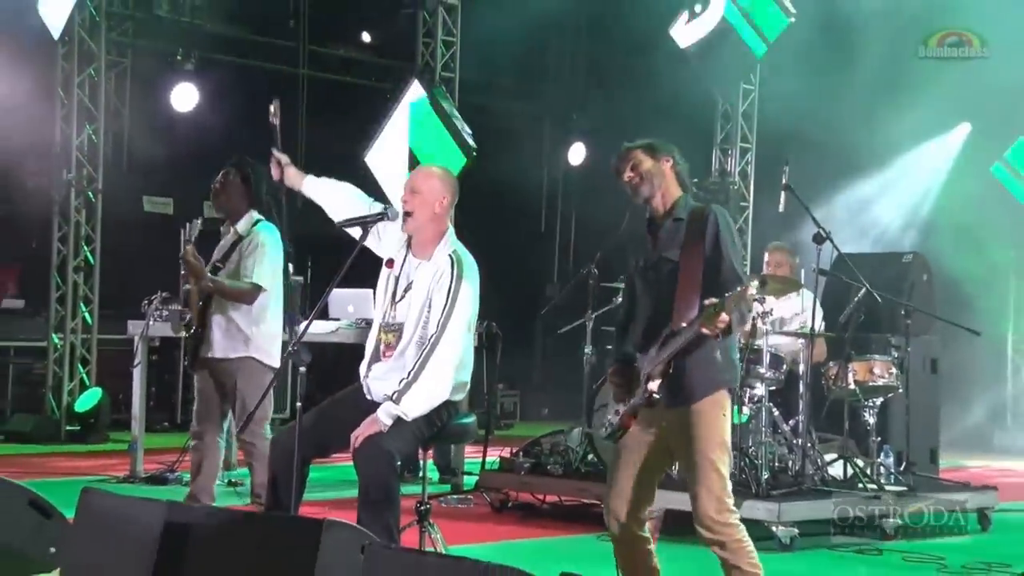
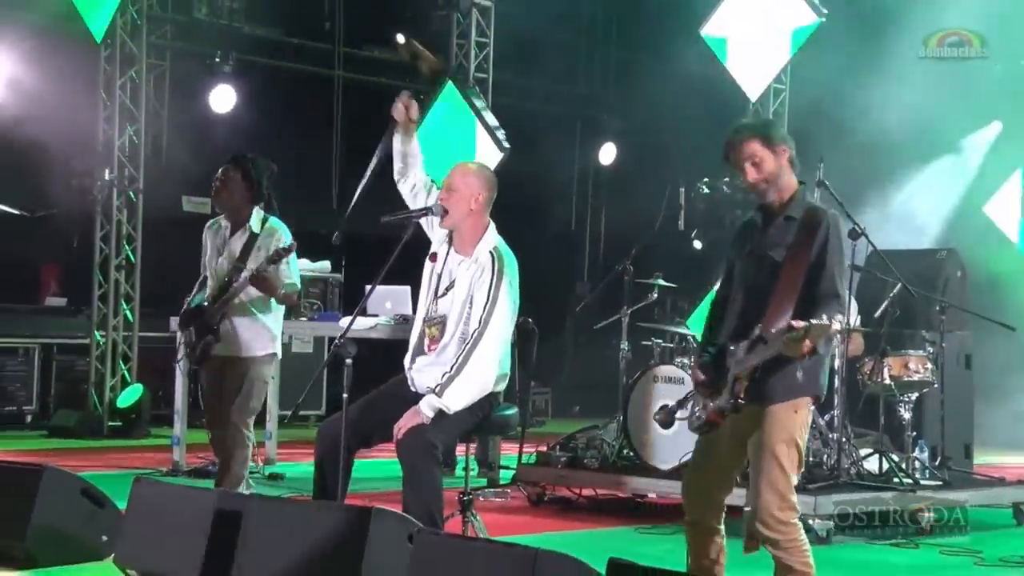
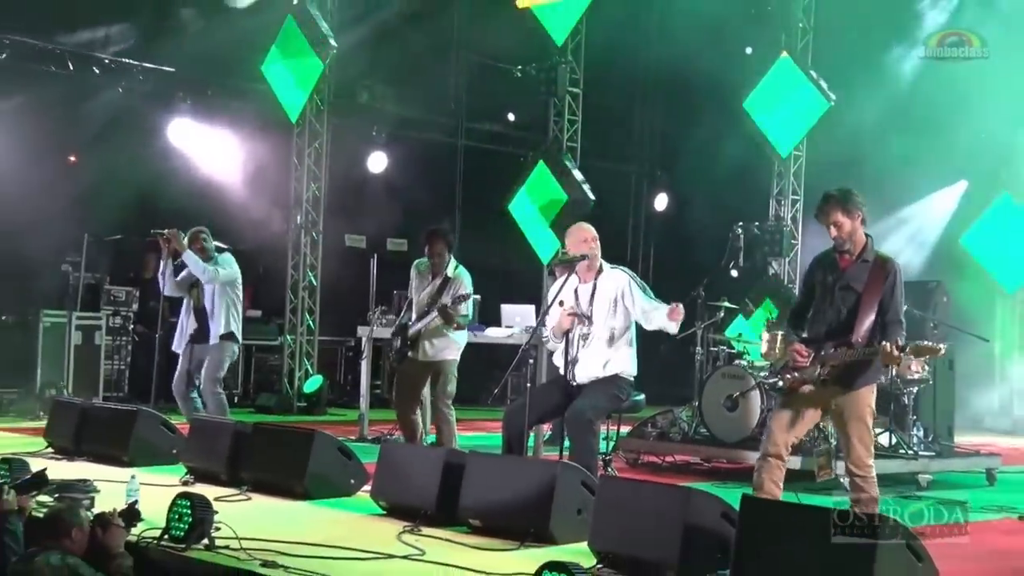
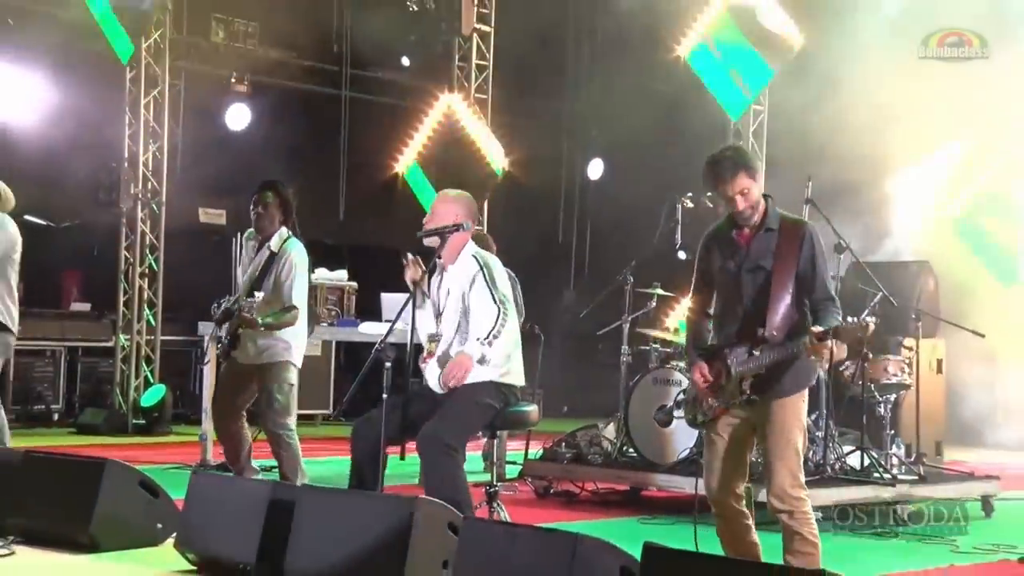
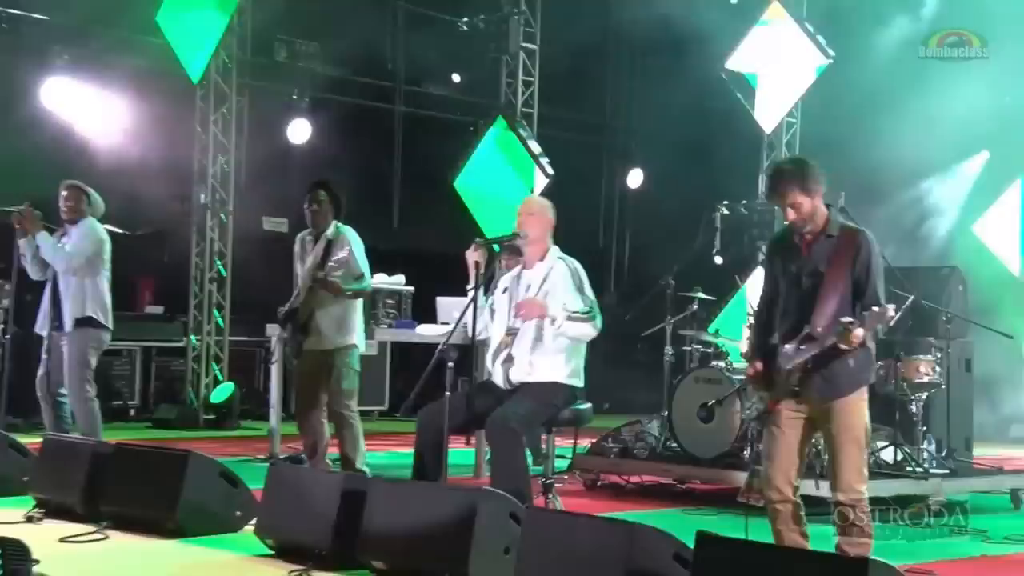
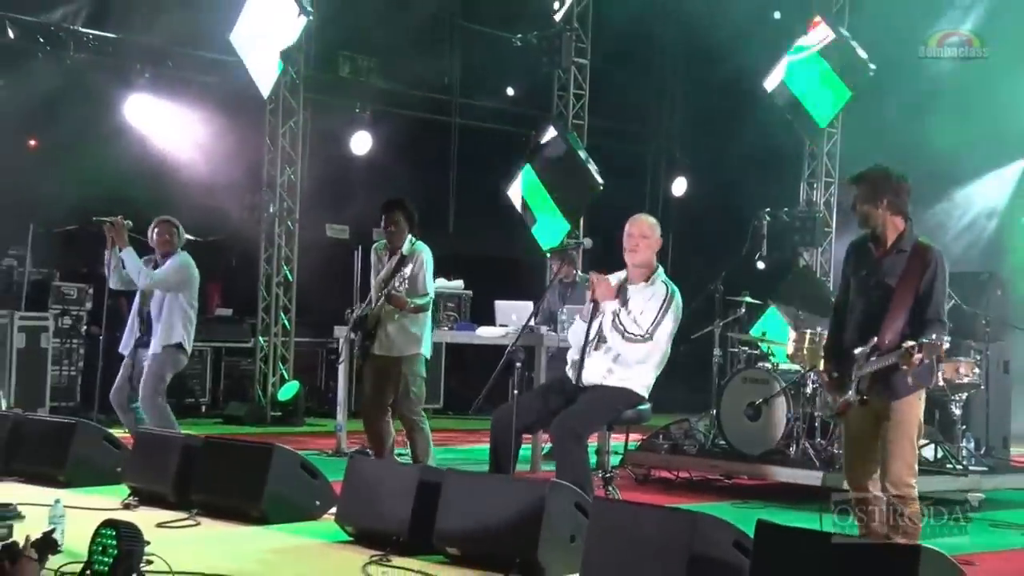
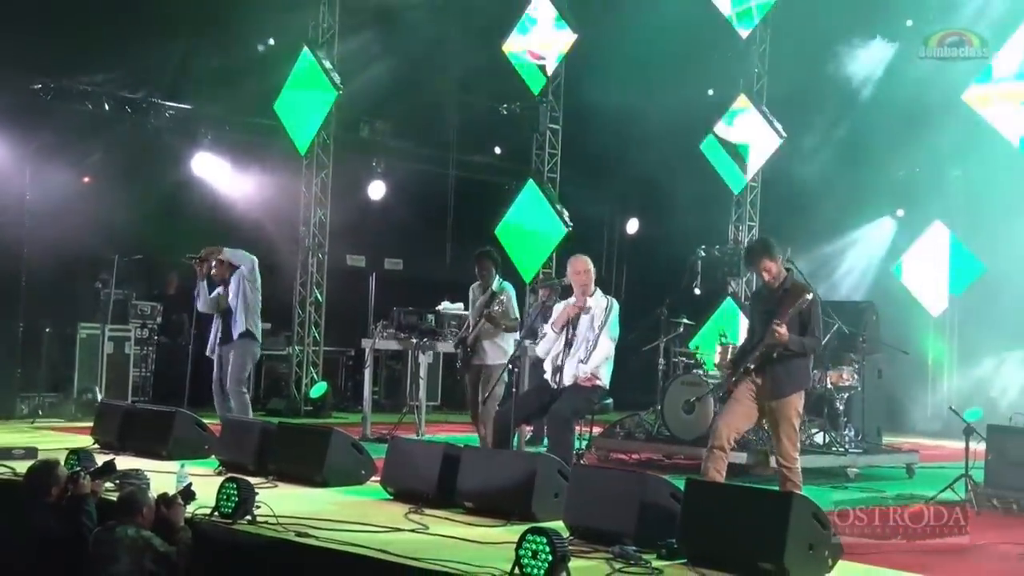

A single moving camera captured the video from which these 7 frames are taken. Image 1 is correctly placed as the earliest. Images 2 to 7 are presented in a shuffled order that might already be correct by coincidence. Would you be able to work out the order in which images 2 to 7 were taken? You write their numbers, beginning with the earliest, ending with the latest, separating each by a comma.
2, 4, 5, 6, 3, 7
